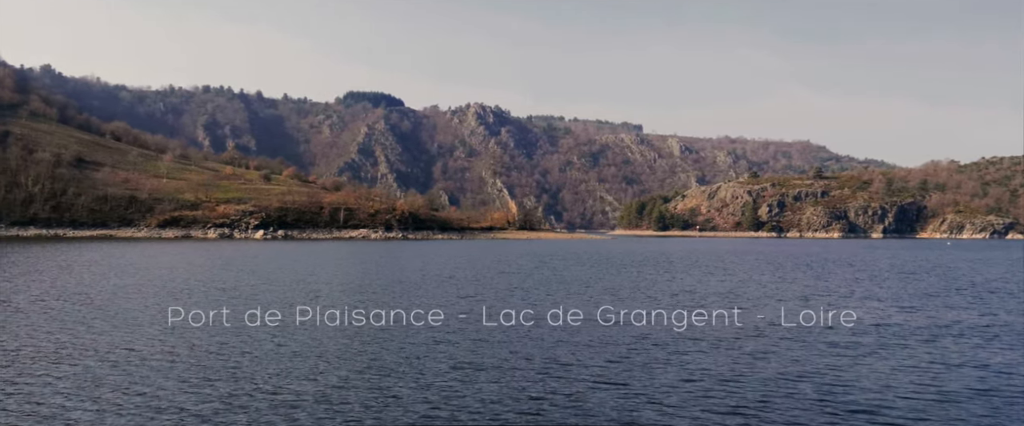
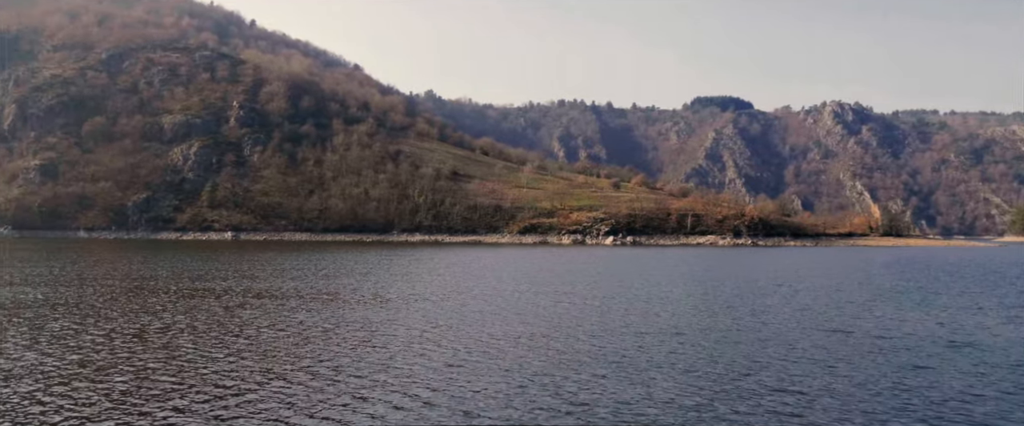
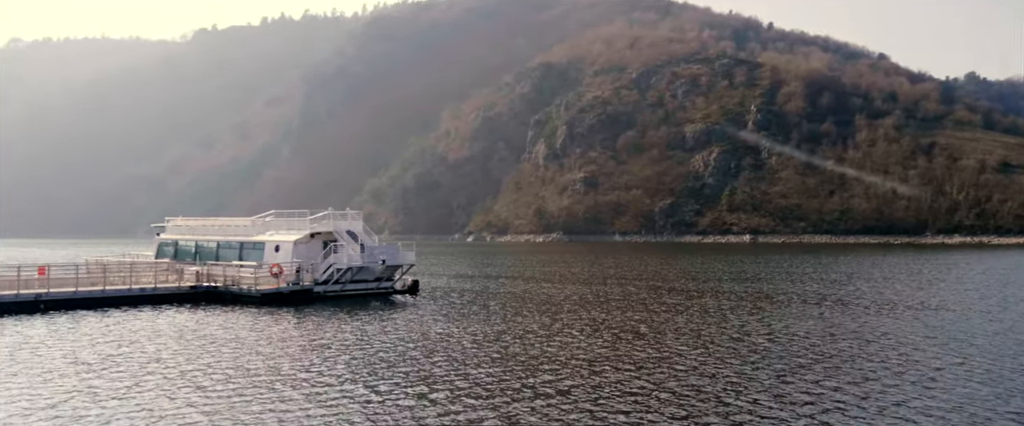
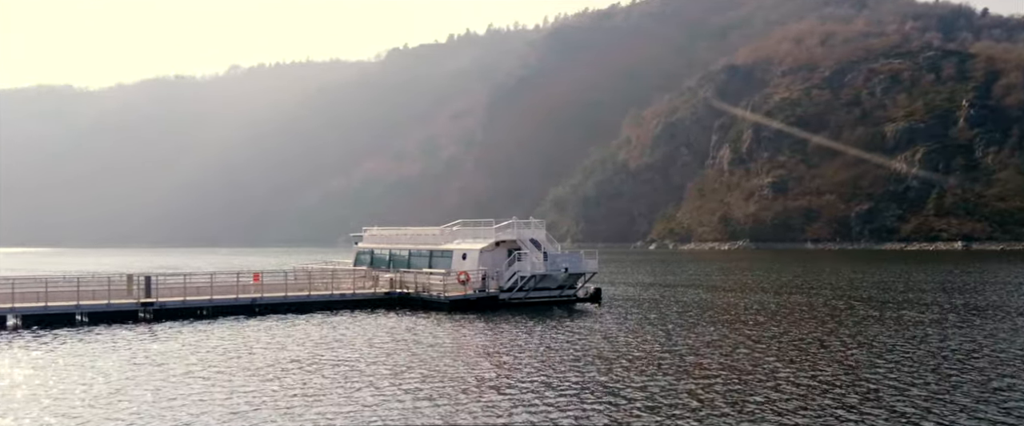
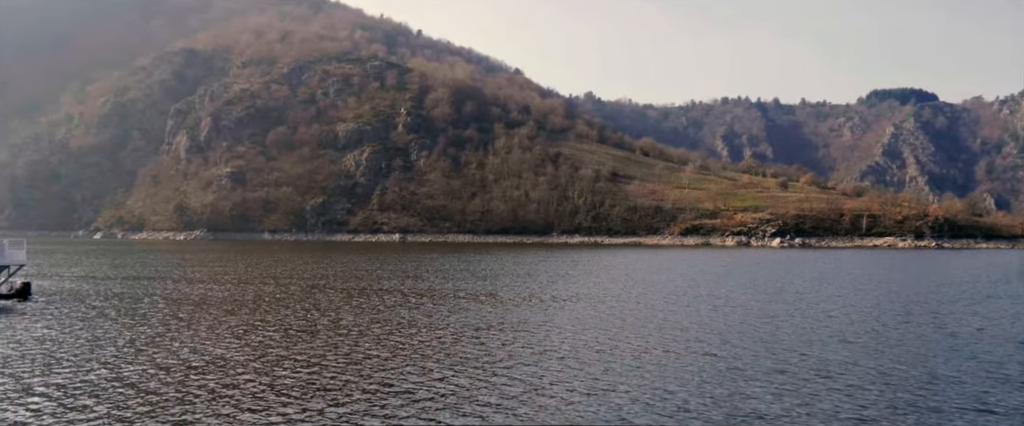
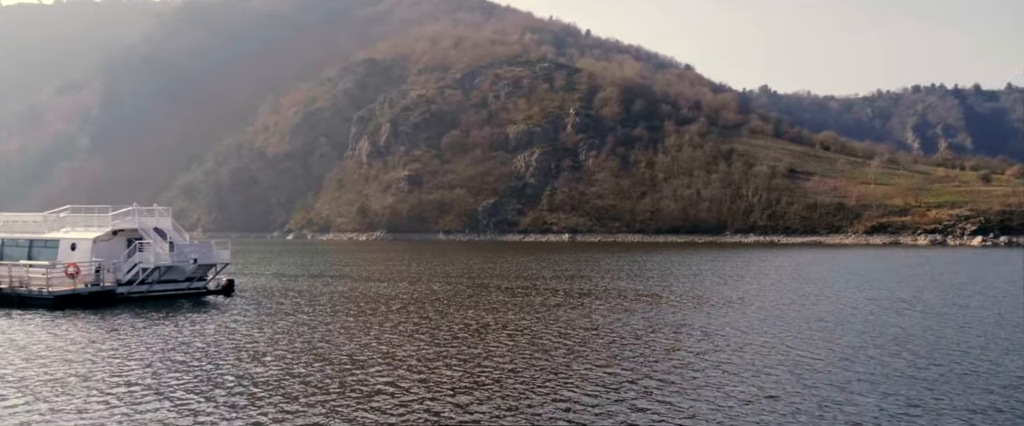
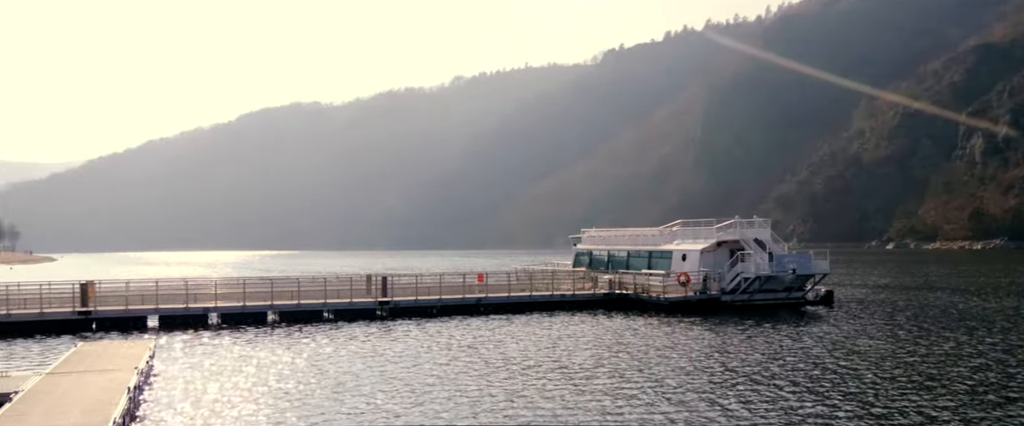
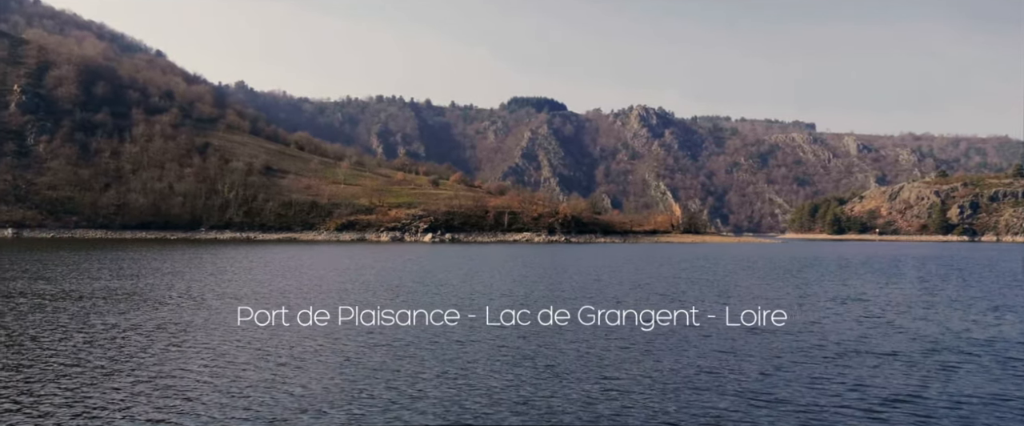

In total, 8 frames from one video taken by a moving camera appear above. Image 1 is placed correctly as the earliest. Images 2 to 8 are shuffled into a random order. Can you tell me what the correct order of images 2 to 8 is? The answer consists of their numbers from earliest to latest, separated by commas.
8, 2, 5, 6, 3, 4, 7
